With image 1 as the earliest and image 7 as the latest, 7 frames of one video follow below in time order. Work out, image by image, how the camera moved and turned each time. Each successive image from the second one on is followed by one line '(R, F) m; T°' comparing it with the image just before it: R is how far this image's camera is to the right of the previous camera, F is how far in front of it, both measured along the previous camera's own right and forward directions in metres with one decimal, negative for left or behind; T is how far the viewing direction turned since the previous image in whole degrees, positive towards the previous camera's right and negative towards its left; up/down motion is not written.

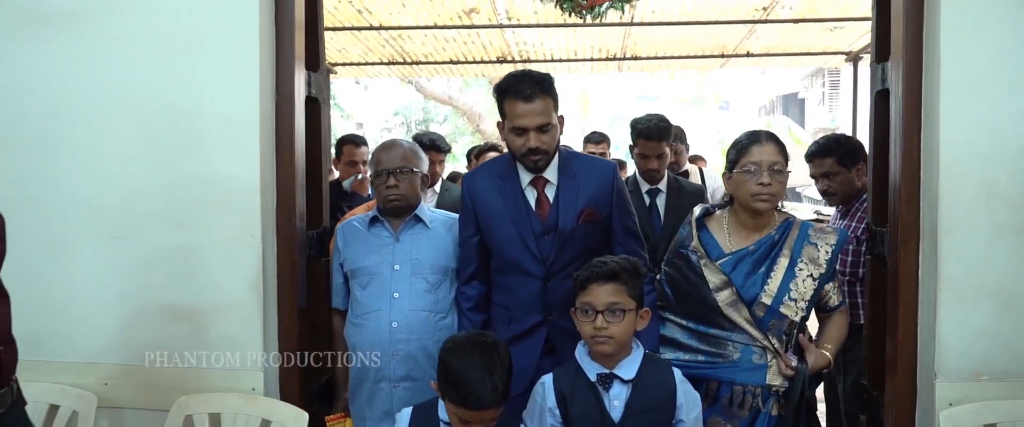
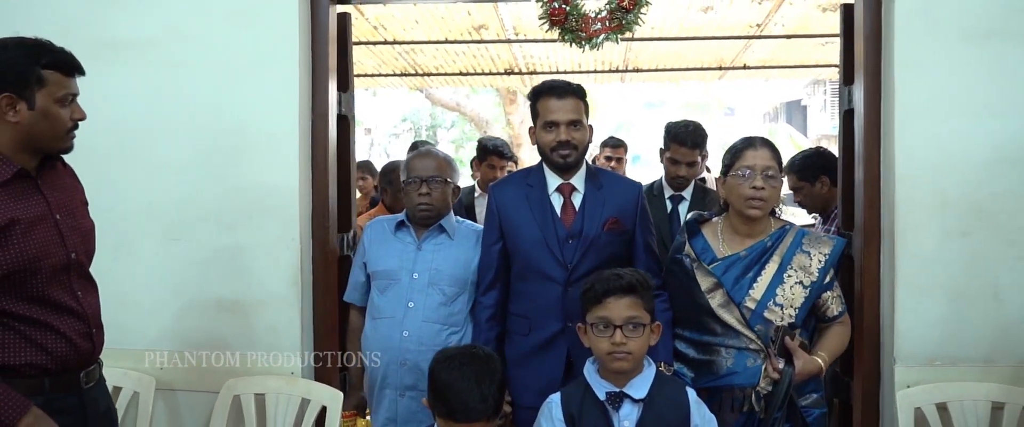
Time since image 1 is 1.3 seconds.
(0.0, -0.3) m; 0°
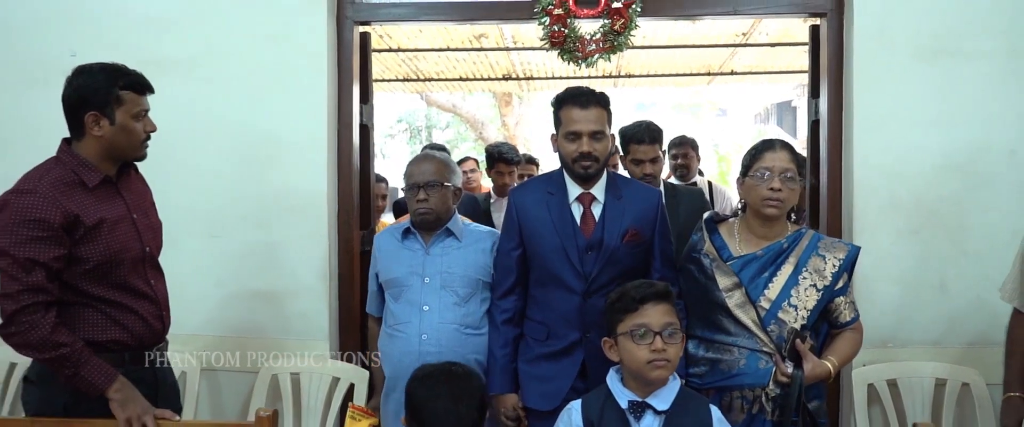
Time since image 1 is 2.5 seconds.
(0.0, -0.3) m; 0°
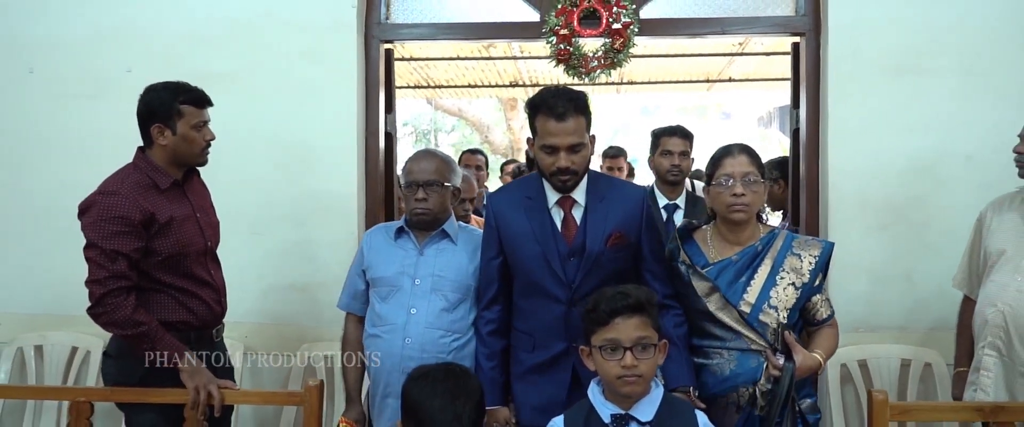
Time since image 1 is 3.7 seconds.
(0.0, -0.3) m; 0°
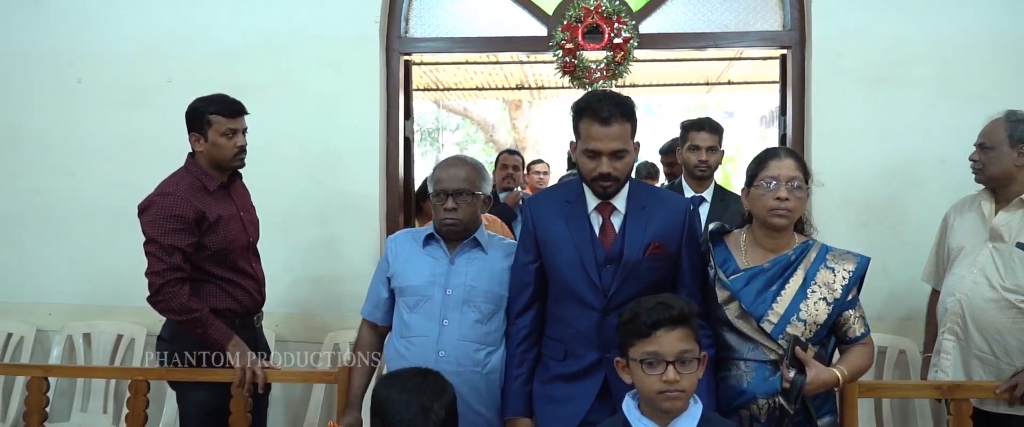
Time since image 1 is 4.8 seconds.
(0.0, -0.3) m; 0°
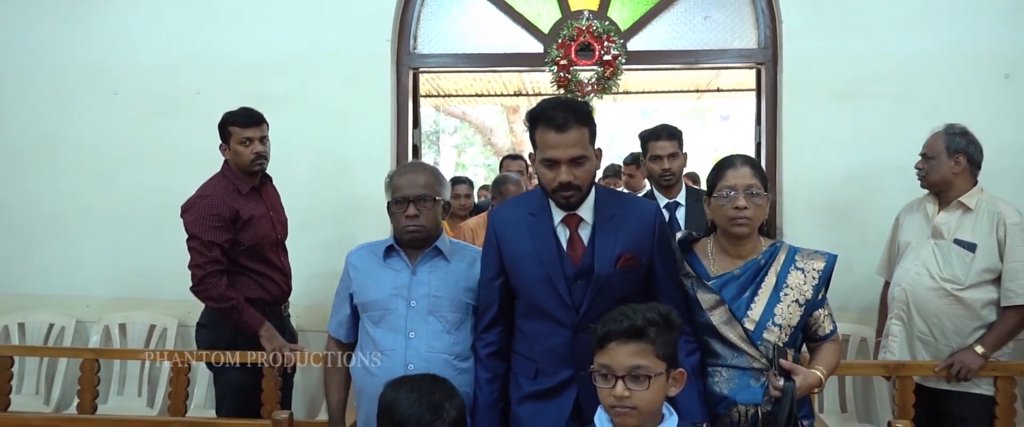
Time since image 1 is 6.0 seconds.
(0.0, -0.3) m; 0°
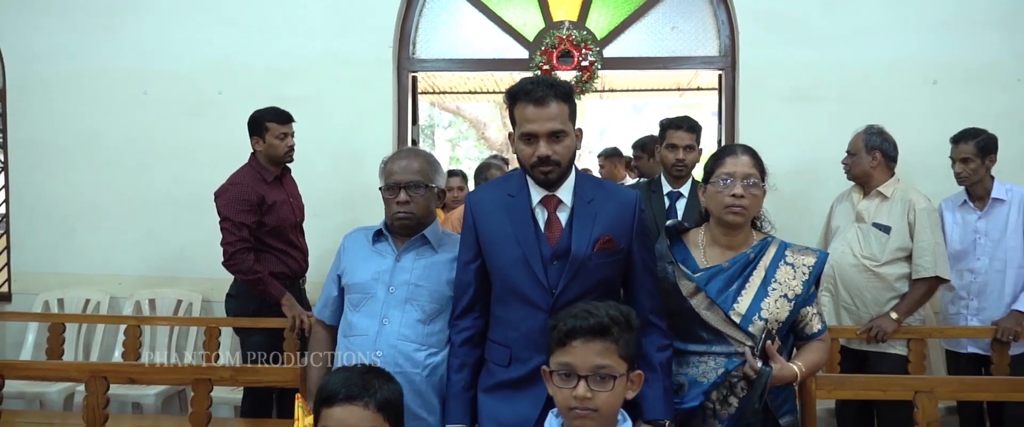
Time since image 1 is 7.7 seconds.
(0.0, -0.5) m; 0°
